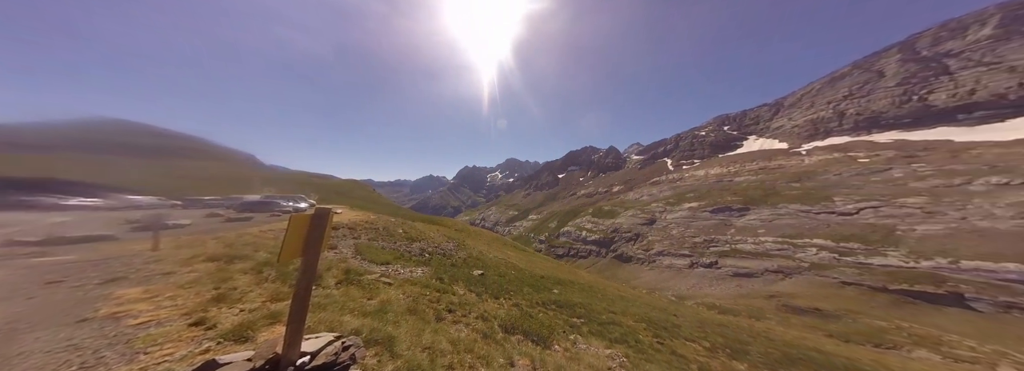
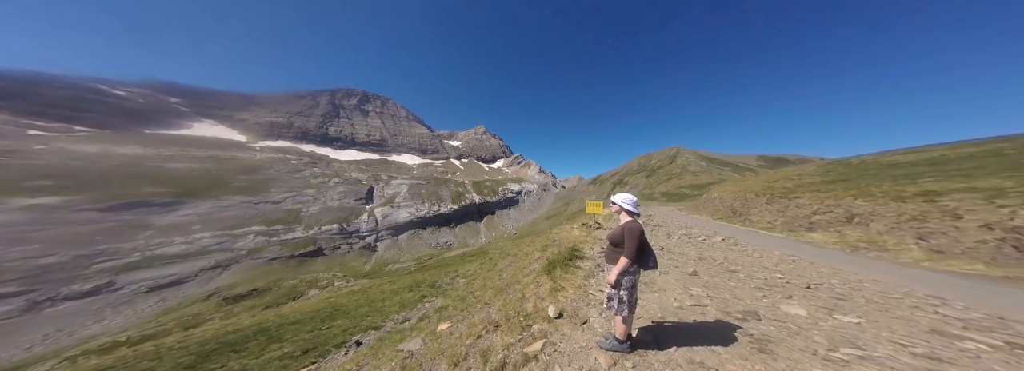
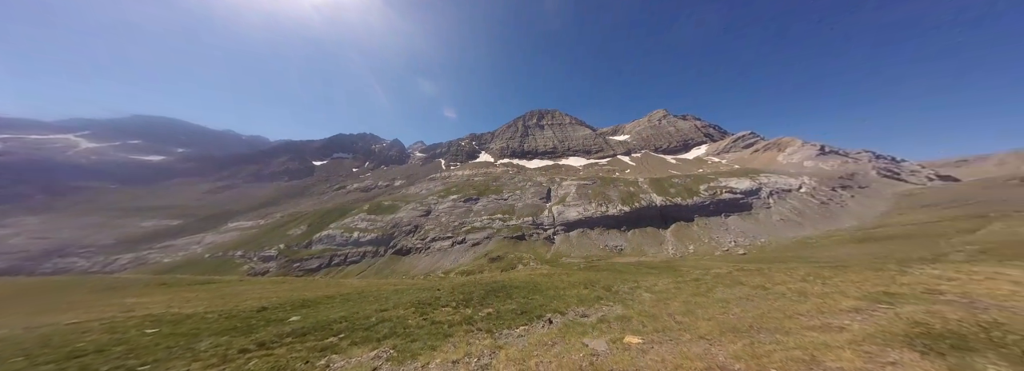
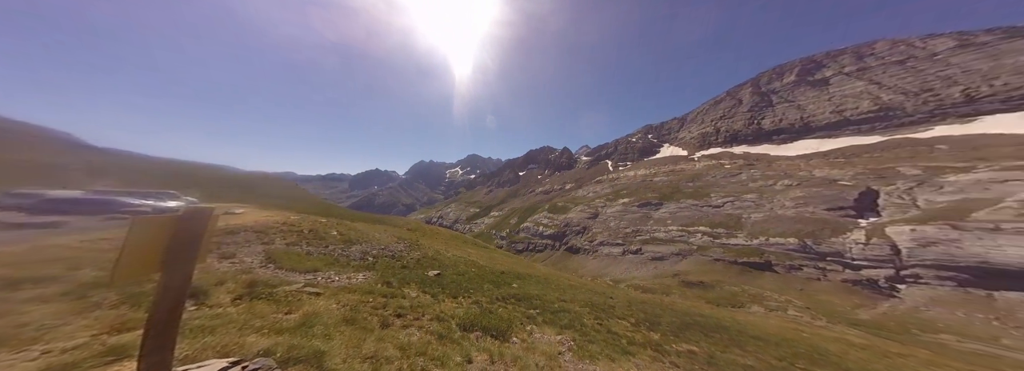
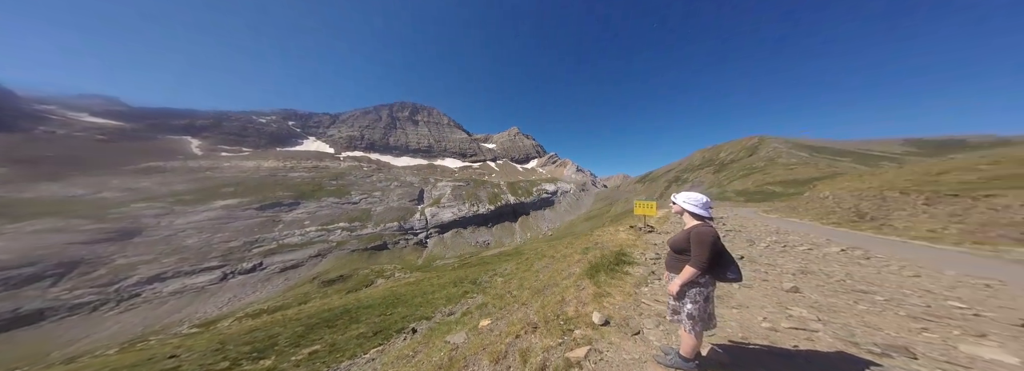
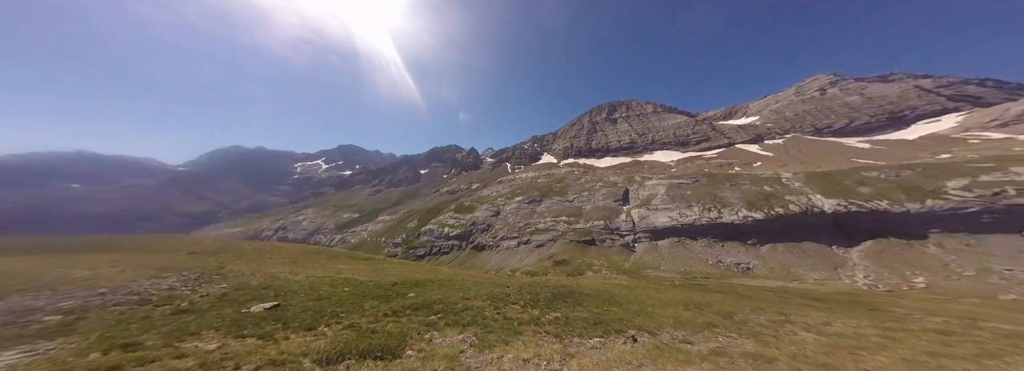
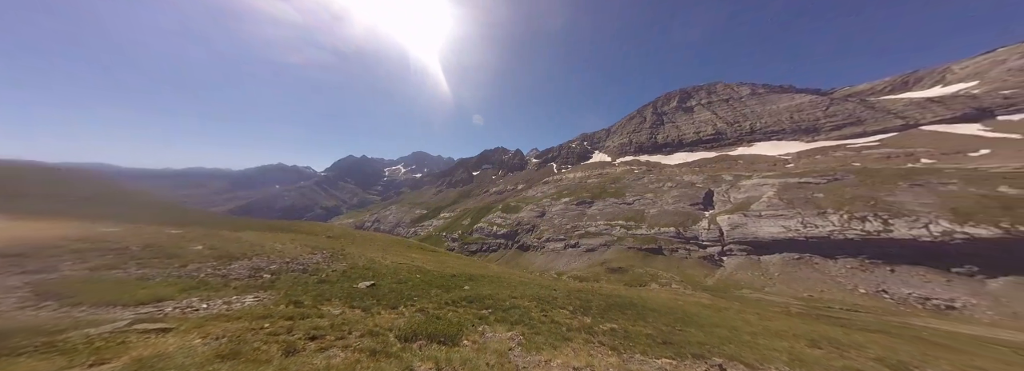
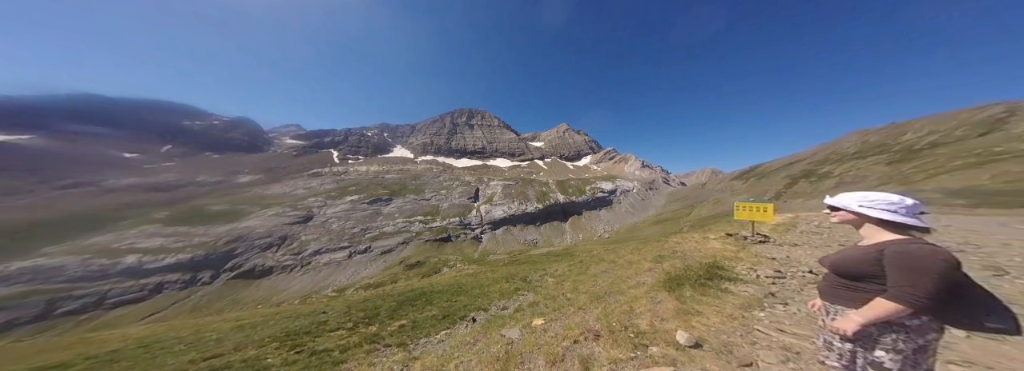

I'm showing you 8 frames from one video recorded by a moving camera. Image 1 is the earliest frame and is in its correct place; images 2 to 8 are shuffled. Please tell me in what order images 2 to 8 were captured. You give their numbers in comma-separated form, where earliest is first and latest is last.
4, 7, 6, 3, 8, 5, 2
